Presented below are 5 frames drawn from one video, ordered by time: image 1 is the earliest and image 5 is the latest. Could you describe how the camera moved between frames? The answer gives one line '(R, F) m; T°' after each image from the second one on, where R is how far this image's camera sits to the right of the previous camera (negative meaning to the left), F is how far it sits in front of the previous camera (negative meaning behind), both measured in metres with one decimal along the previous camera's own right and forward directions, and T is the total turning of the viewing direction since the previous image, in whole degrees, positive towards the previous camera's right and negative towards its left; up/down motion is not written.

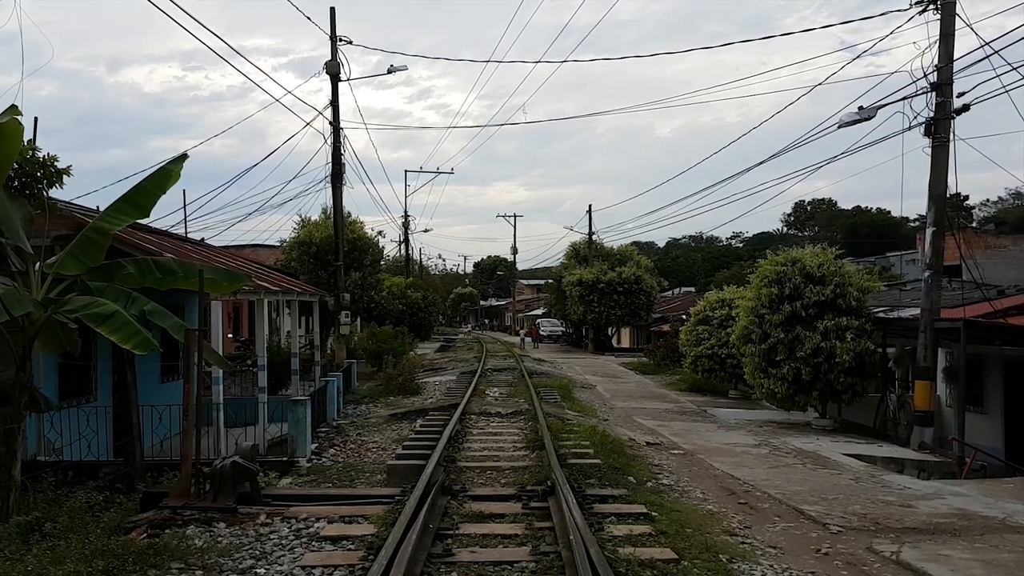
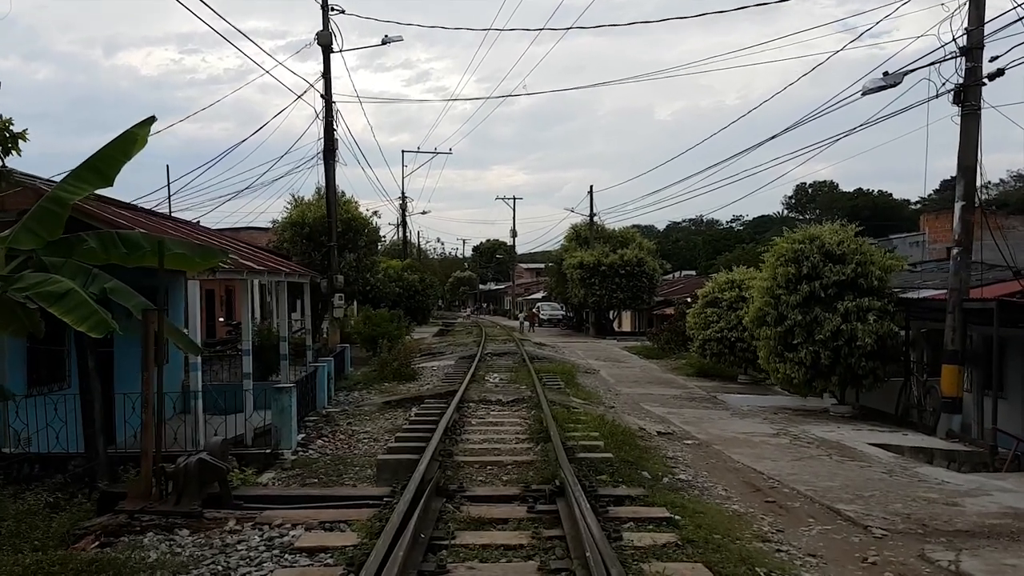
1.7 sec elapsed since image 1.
(0.0, +0.8) m; 0°
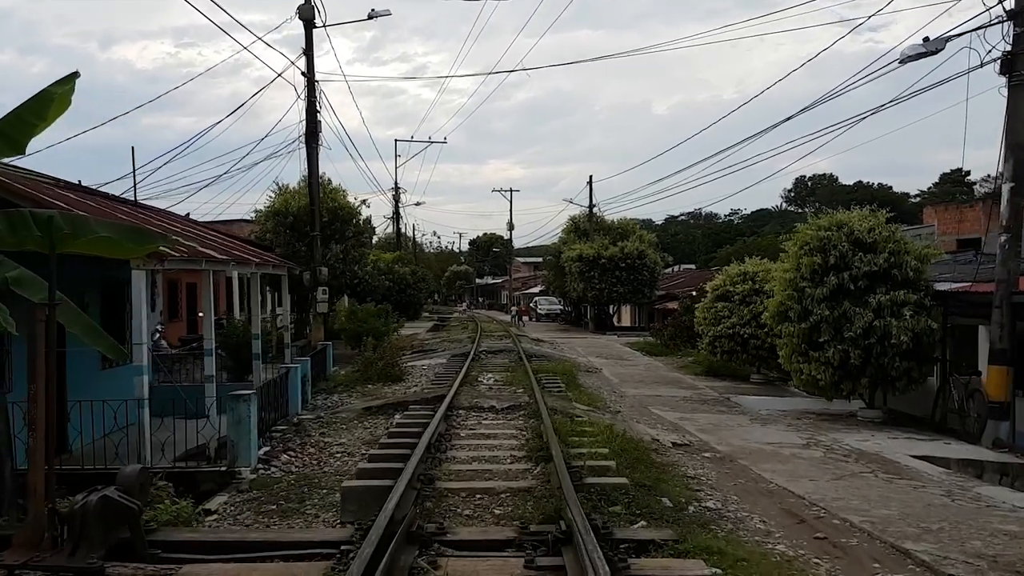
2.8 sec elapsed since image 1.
(0.0, +1.3) m; 0°
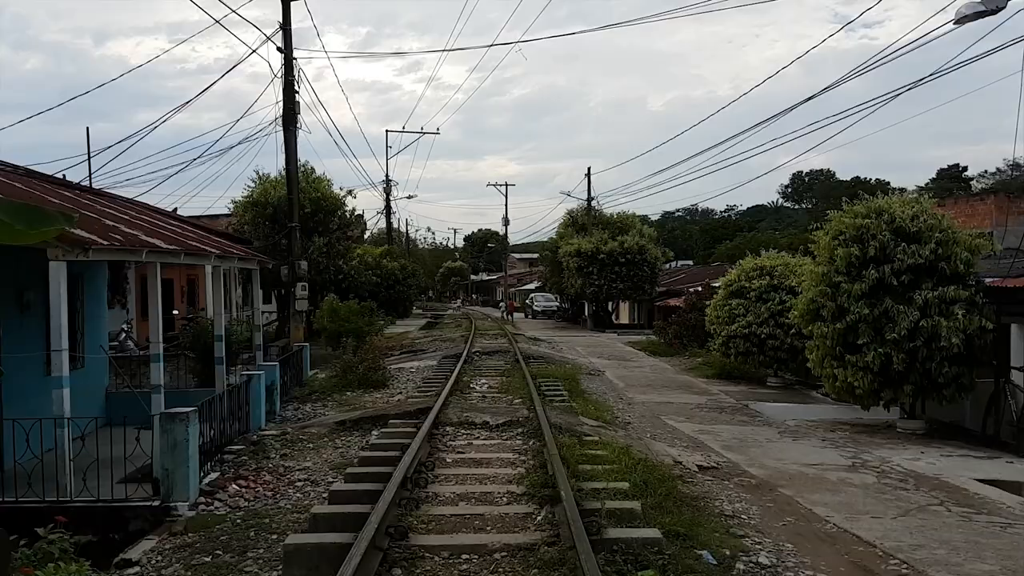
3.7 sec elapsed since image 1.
(0.0, +1.5) m; 0°
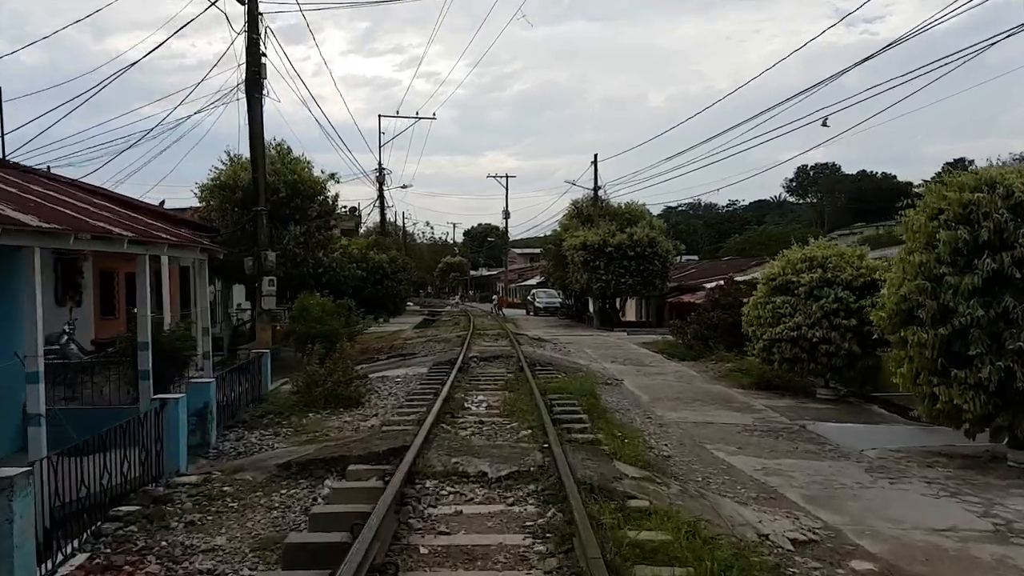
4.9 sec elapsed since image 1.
(-0.1, +2.5) m; 0°
